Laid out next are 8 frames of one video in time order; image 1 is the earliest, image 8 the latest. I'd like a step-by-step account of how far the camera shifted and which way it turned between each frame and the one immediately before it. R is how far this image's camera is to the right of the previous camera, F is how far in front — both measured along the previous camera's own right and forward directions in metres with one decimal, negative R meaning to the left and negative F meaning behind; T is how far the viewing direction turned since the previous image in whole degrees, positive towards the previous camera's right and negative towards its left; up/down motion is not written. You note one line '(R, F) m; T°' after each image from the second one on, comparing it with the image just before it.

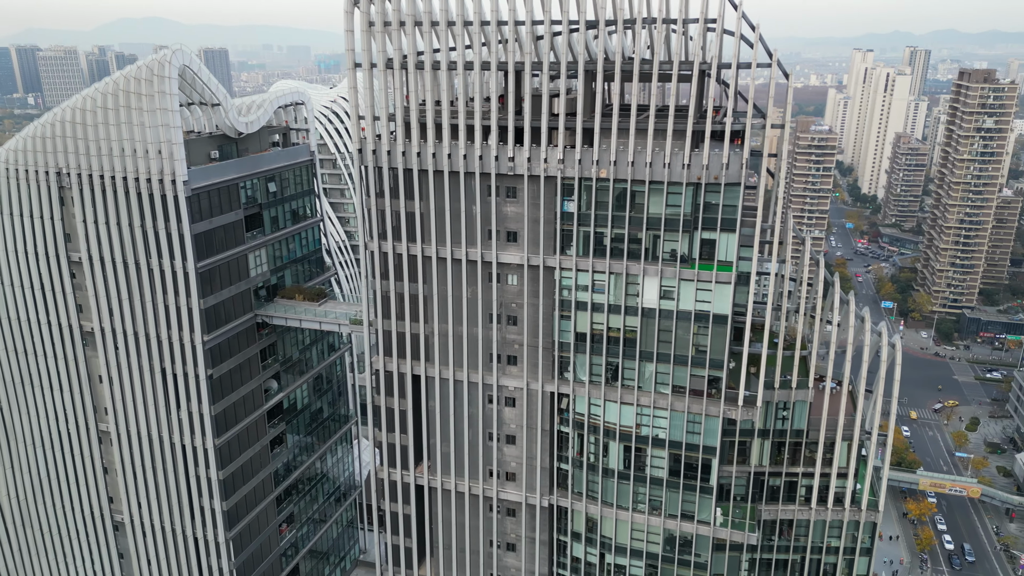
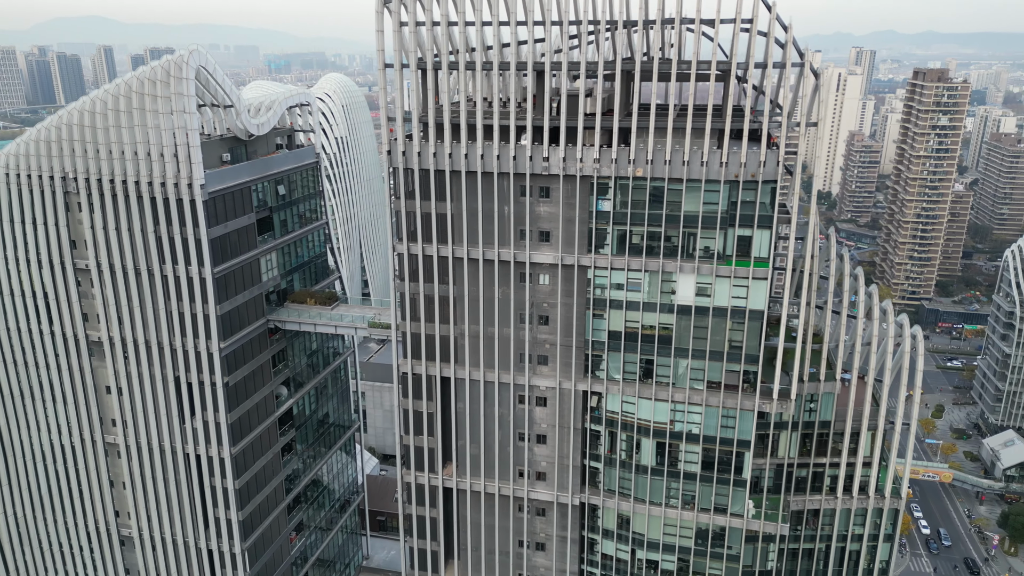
(-4.8, +0.2) m; +3°
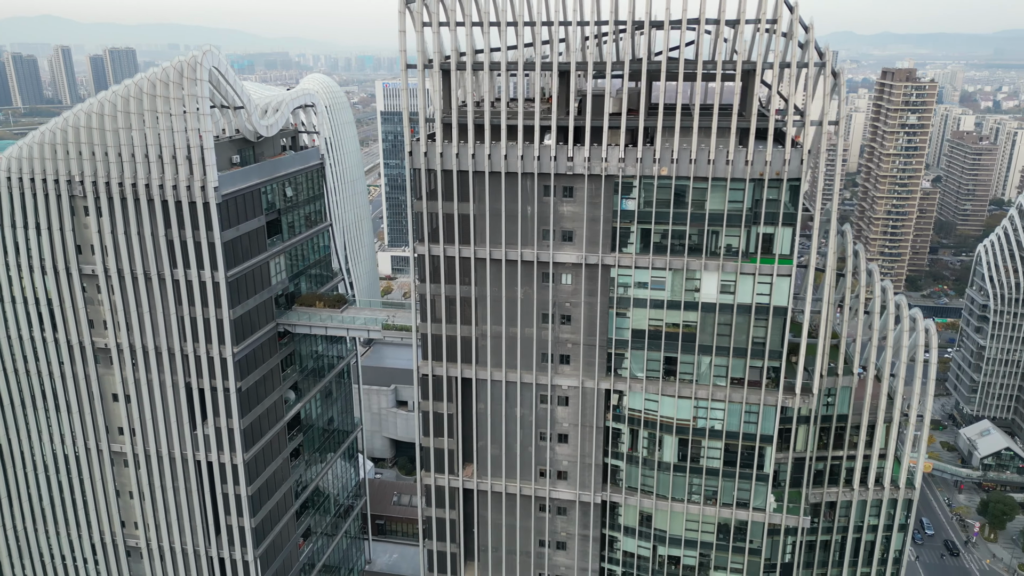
(-3.4, +0.1) m; +2°
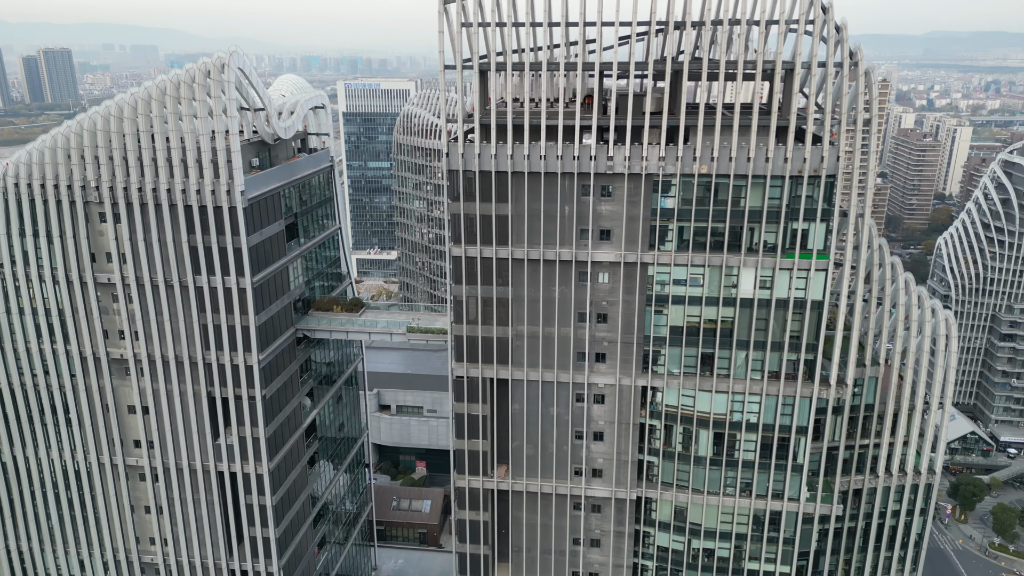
(-5.5, +0.2) m; +3°
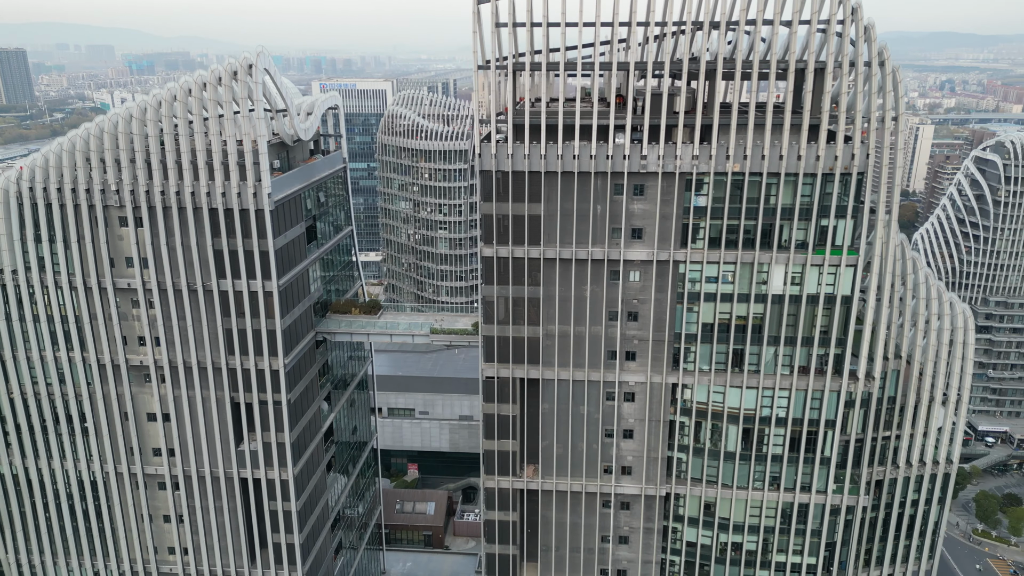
(-4.1, +0.1) m; +2°
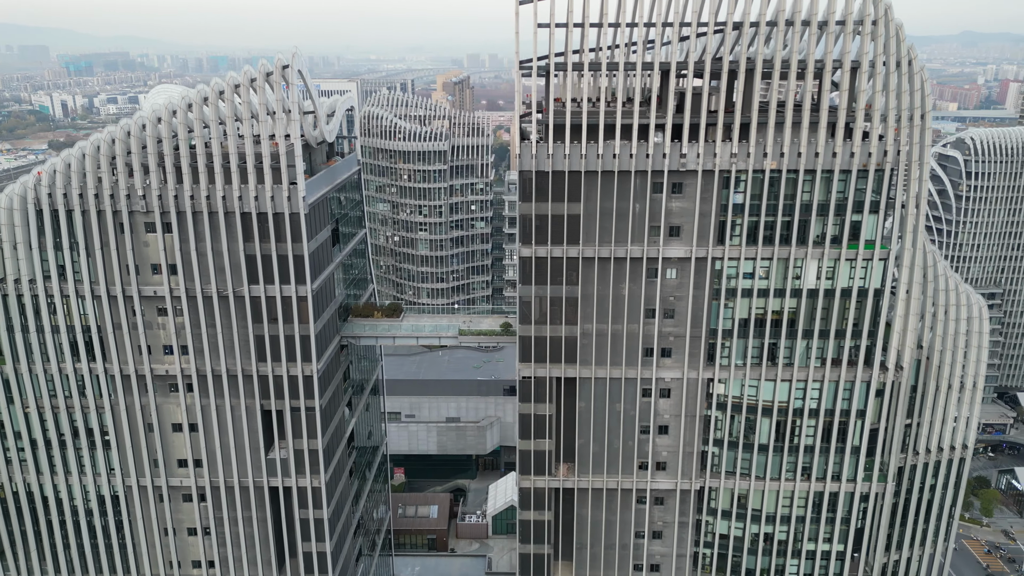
(-5.5, +0.1) m; +3°
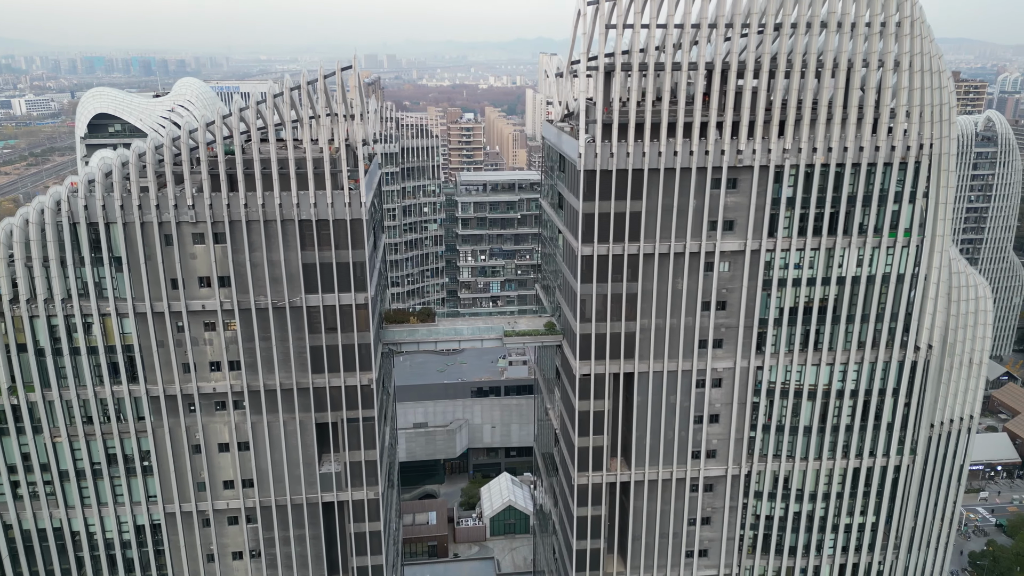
(-10.1, +0.5) m; +7°
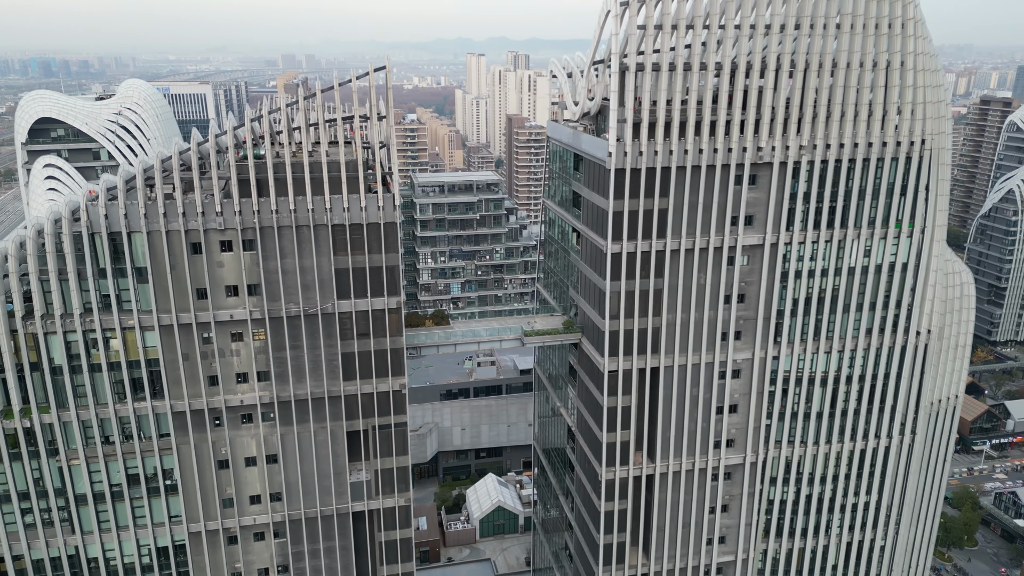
(-6.7, +0.2) m; +5°
